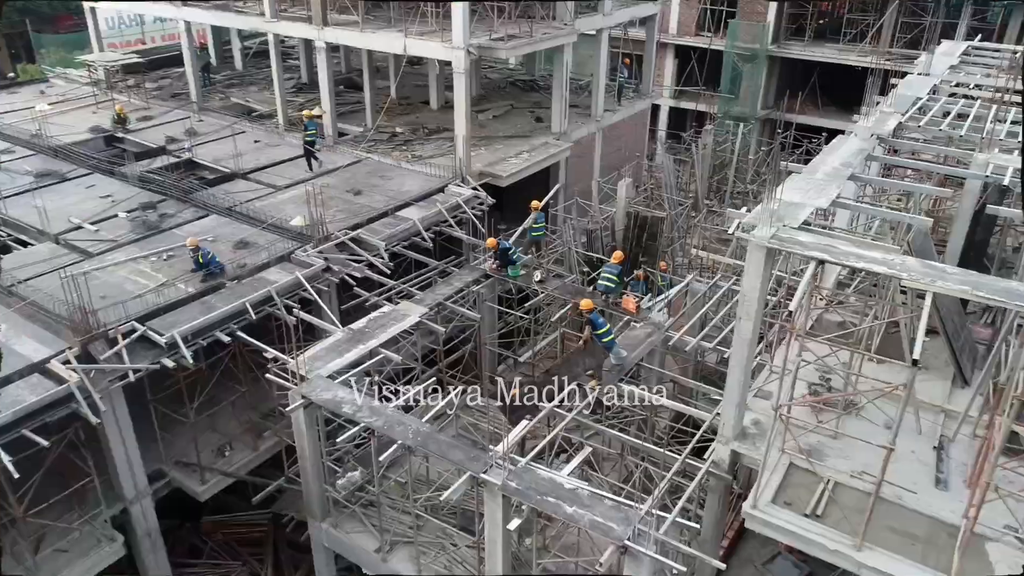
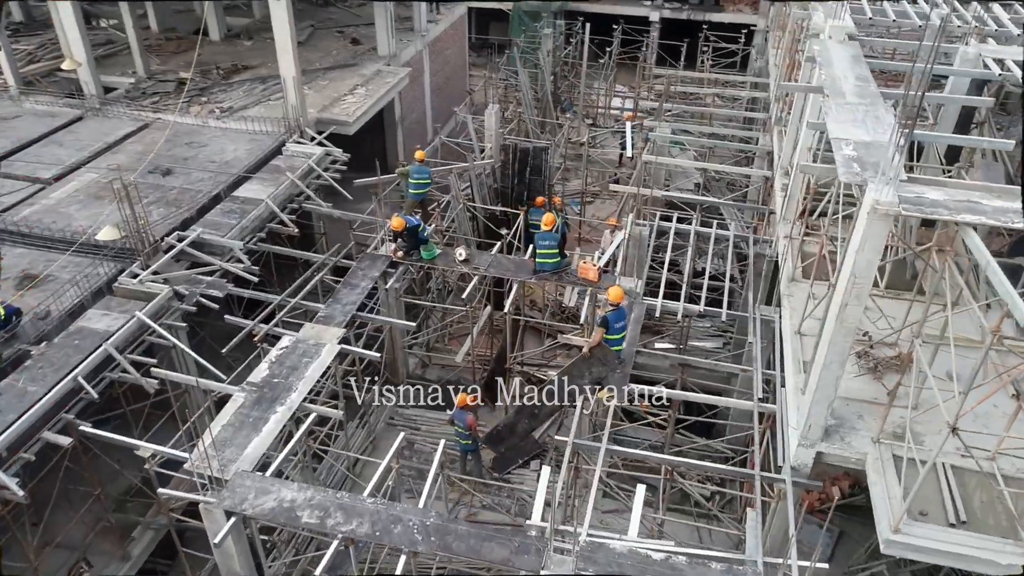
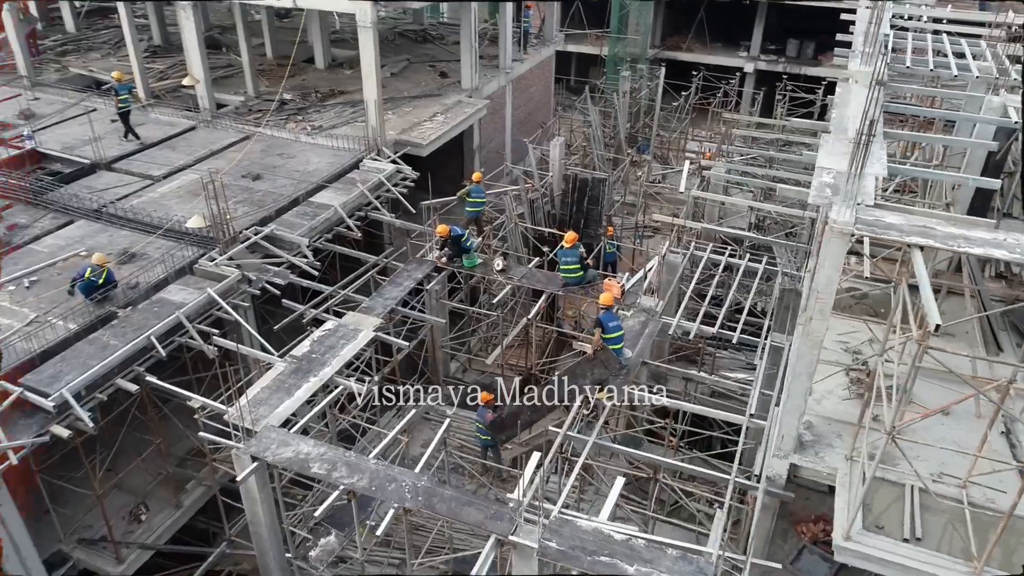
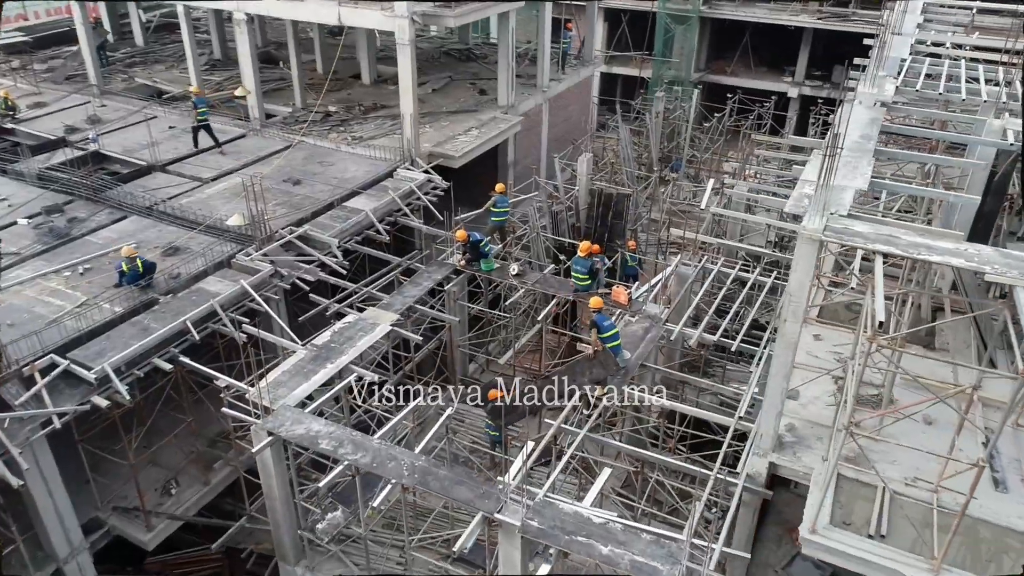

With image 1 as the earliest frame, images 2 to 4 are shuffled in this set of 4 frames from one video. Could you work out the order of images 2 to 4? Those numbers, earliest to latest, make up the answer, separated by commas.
4, 3, 2
